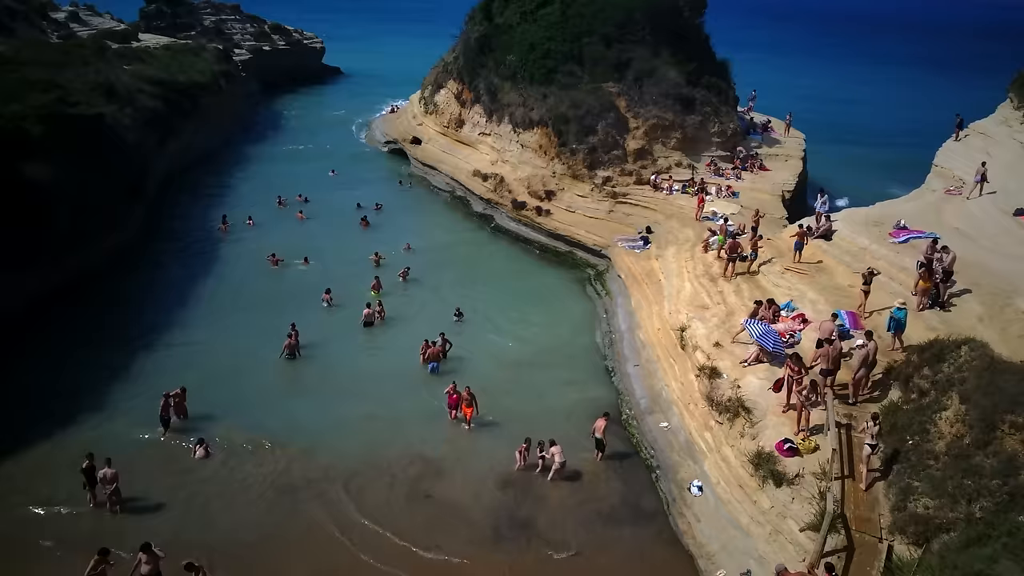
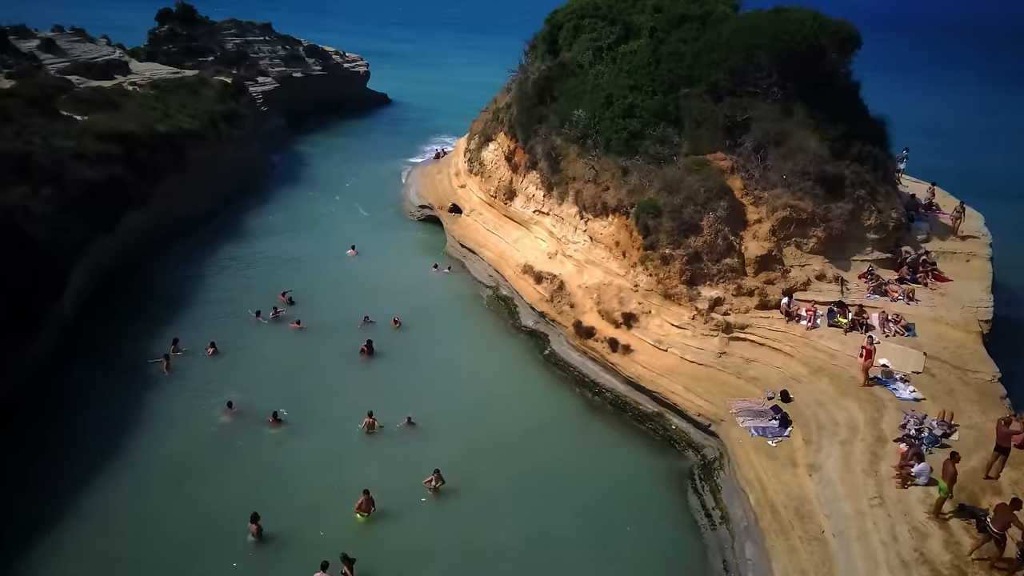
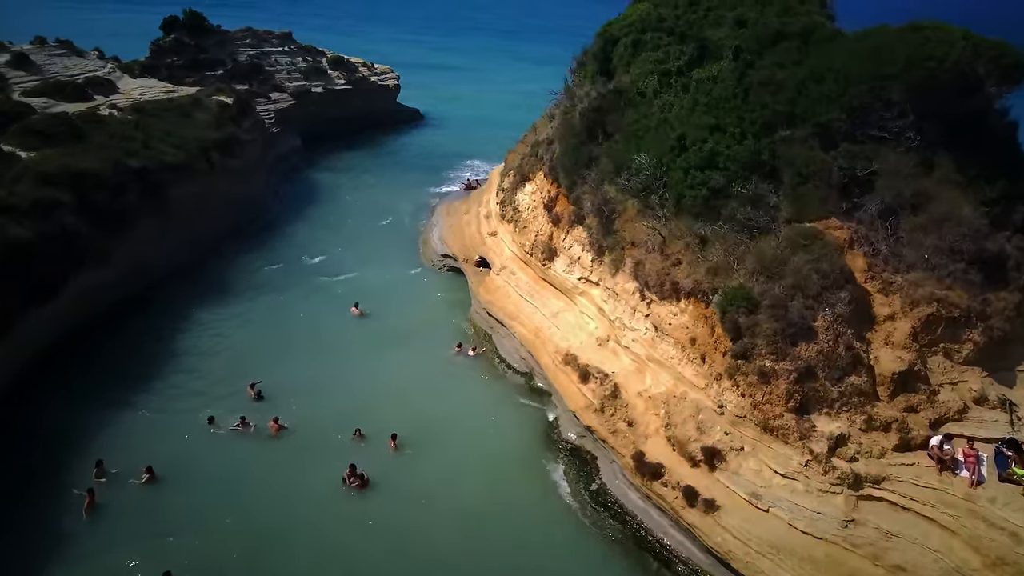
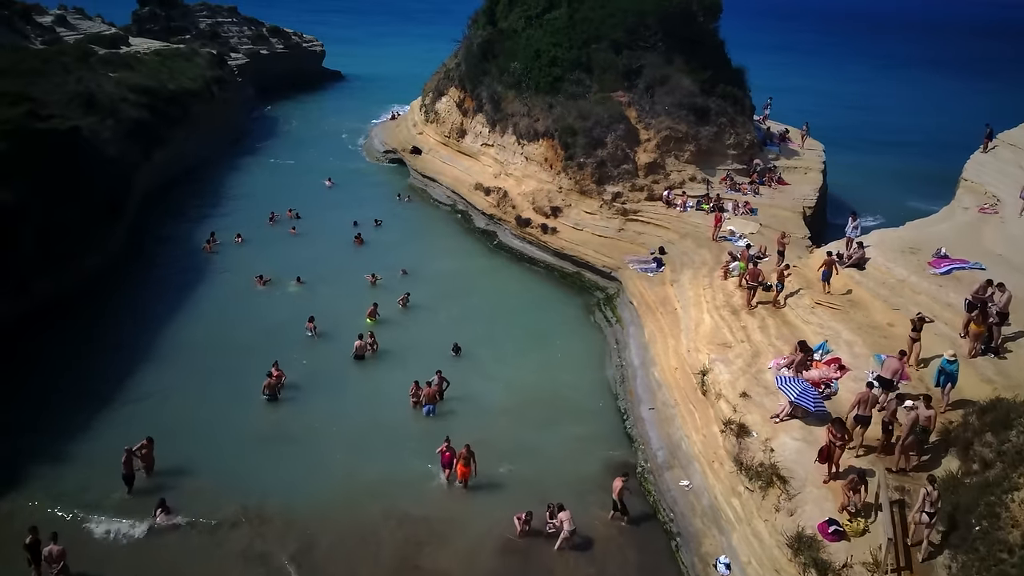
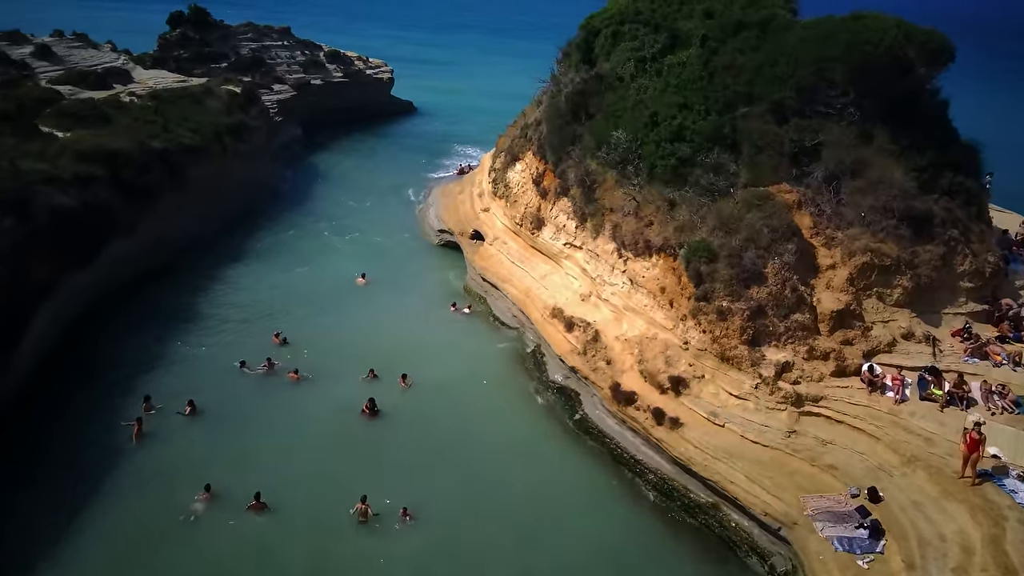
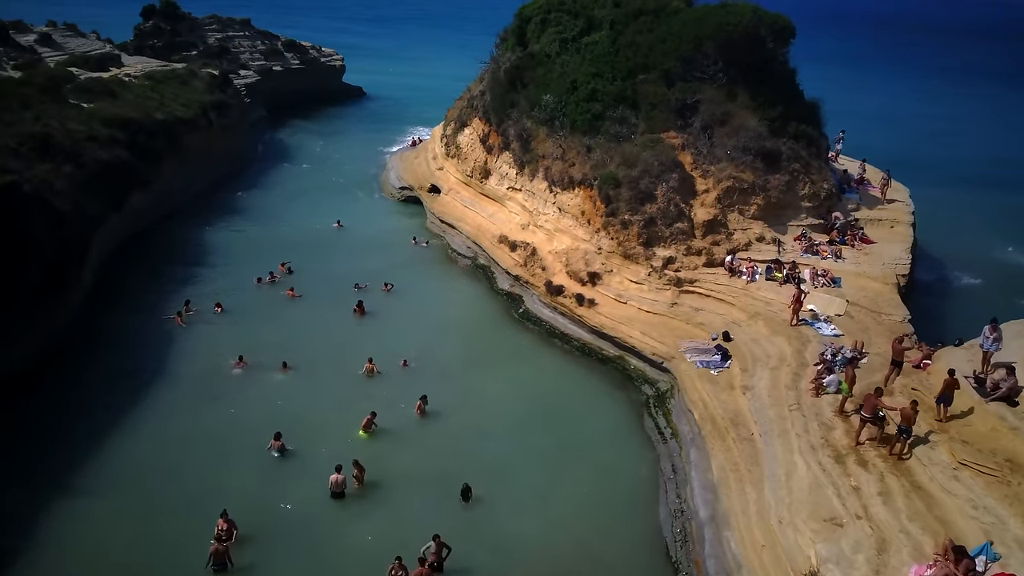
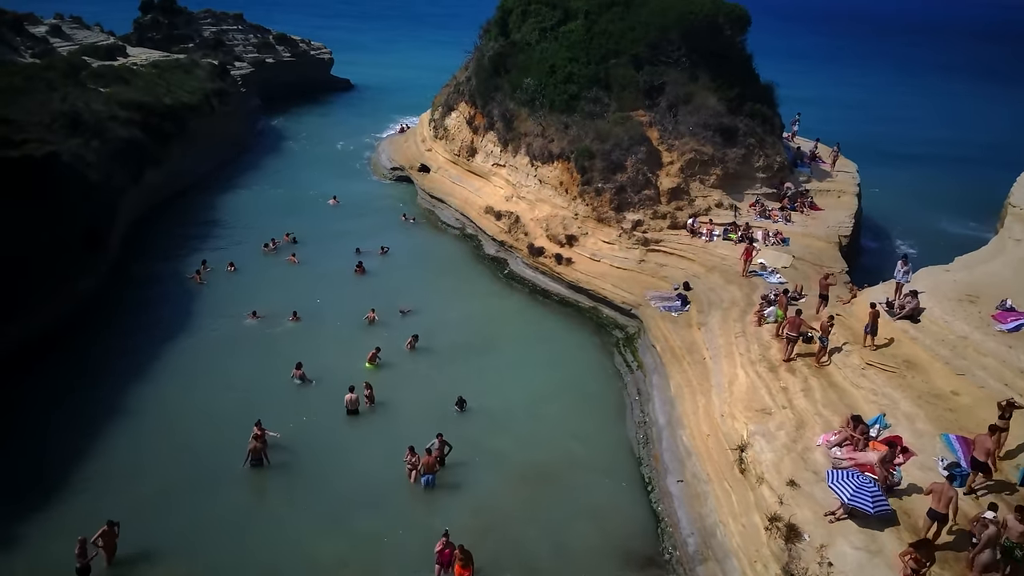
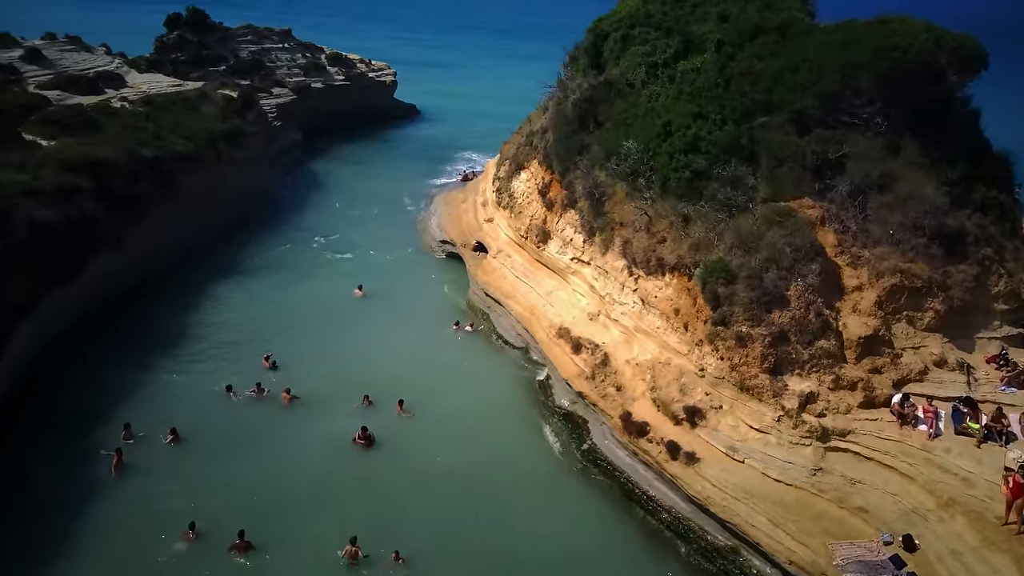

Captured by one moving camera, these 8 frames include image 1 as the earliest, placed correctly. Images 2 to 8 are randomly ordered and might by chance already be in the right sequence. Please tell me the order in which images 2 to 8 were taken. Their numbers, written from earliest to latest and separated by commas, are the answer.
4, 7, 6, 2, 5, 8, 3
